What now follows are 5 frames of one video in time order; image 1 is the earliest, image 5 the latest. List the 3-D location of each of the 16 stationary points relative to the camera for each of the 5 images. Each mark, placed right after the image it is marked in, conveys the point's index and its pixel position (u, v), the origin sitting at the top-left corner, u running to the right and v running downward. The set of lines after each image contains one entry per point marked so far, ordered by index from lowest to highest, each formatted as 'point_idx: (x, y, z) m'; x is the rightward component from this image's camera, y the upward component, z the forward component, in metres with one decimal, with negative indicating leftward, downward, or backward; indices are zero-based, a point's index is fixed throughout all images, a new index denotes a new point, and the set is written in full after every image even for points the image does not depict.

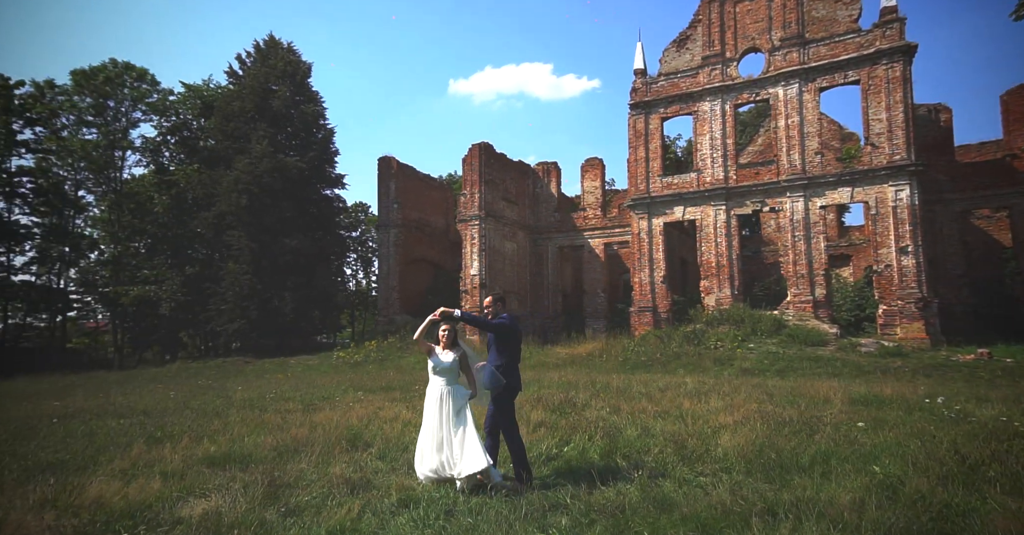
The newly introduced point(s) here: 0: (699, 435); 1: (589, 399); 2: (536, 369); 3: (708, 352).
0: (+2.5, -2.3, +9.0) m
1: (+1.3, -2.4, +12.0) m
2: (+0.5, -2.7, +16.7) m
3: (+6.0, -2.7, +20.5) m
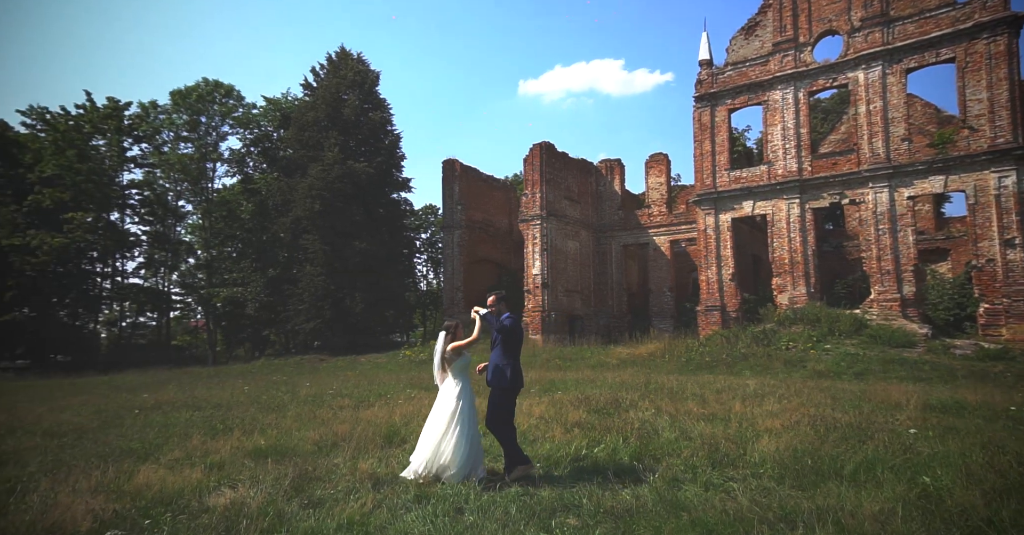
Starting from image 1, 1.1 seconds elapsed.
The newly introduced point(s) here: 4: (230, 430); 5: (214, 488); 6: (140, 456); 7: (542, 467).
0: (+3.0, -2.3, +8.8) m
1: (+2.1, -2.4, +11.8) m
2: (+2.0, -2.7, +16.7) m
3: (+8.0, -2.6, +19.6) m
4: (-4.1, -2.3, +9.5) m
5: (-3.0, -2.2, +6.6) m
6: (-4.6, -2.3, +8.1) m
7: (+0.4, -2.4, +7.7) m
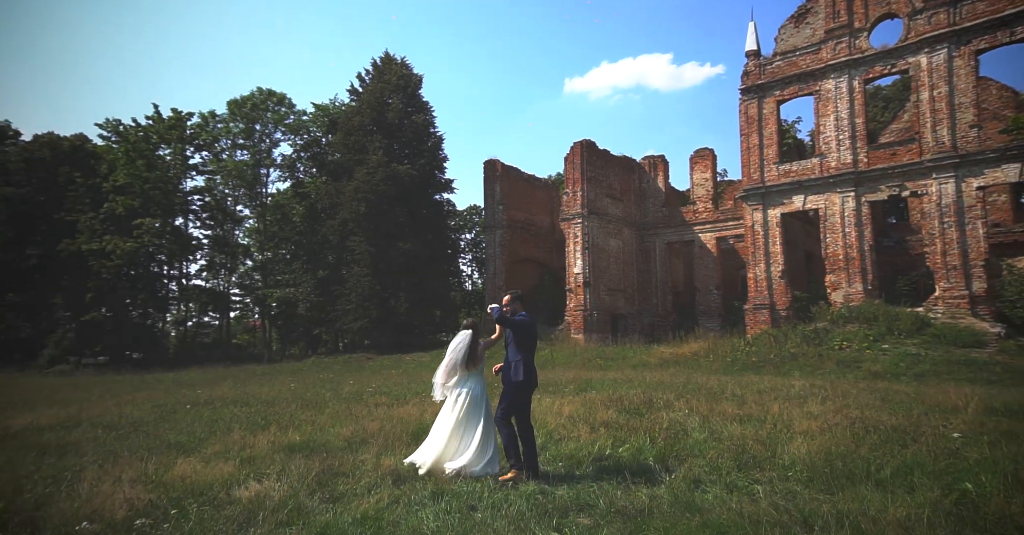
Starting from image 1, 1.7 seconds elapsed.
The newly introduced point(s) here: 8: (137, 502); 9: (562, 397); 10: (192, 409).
0: (+3.3, -2.3, +8.6) m
1: (+2.7, -2.4, +11.7) m
2: (+3.1, -2.7, +16.5) m
3: (+9.3, -2.5, +18.9) m
4: (-3.7, -2.4, +9.9) m
5: (-2.8, -2.2, +6.9) m
6: (-4.3, -2.3, +8.5) m
7: (+0.6, -2.3, +7.7) m
8: (-3.6, -2.2, +6.2) m
9: (+0.8, -2.3, +11.5) m
10: (-6.0, -2.6, +12.2) m
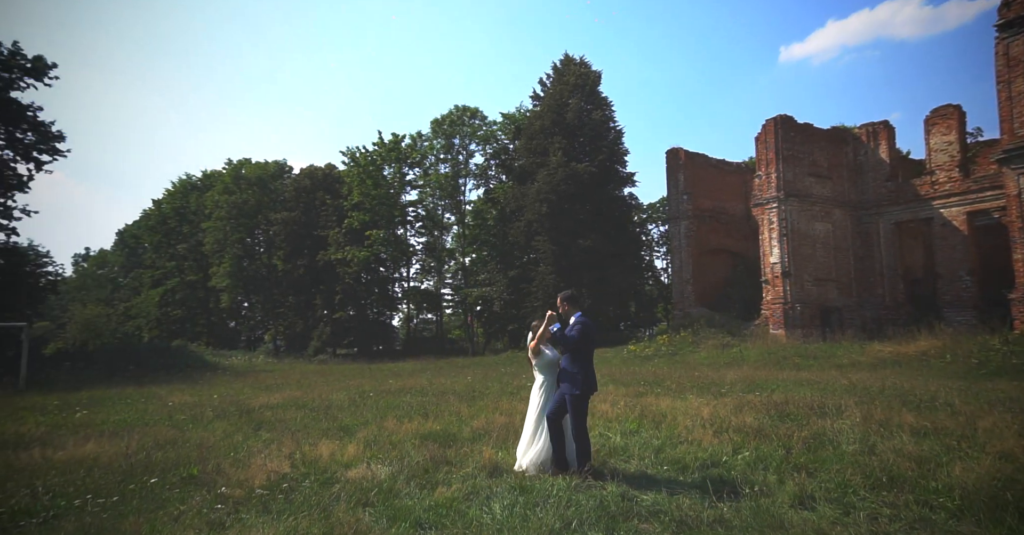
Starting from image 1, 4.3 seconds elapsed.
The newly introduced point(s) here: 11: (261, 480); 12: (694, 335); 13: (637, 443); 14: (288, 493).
0: (+4.5, -2.1, +7.2) m
1: (+5.1, -2.2, +10.3) m
2: (+7.2, -2.4, +14.7) m
3: (+13.8, -1.9, +14.7) m
4: (-1.5, -2.4, +10.9) m
5: (-1.8, -2.3, +7.8) m
6: (-2.6, -2.4, +9.9) m
7: (+1.7, -2.3, +7.4) m
8: (-2.7, -2.3, +7.4) m
9: (+3.3, -2.2, +10.8) m
10: (-2.9, -2.7, +14.0) m
11: (-2.7, -2.3, +7.2) m
12: (+5.5, -2.1, +19.9) m
13: (+1.6, -2.3, +8.5) m
14: (-2.3, -2.3, +6.7) m
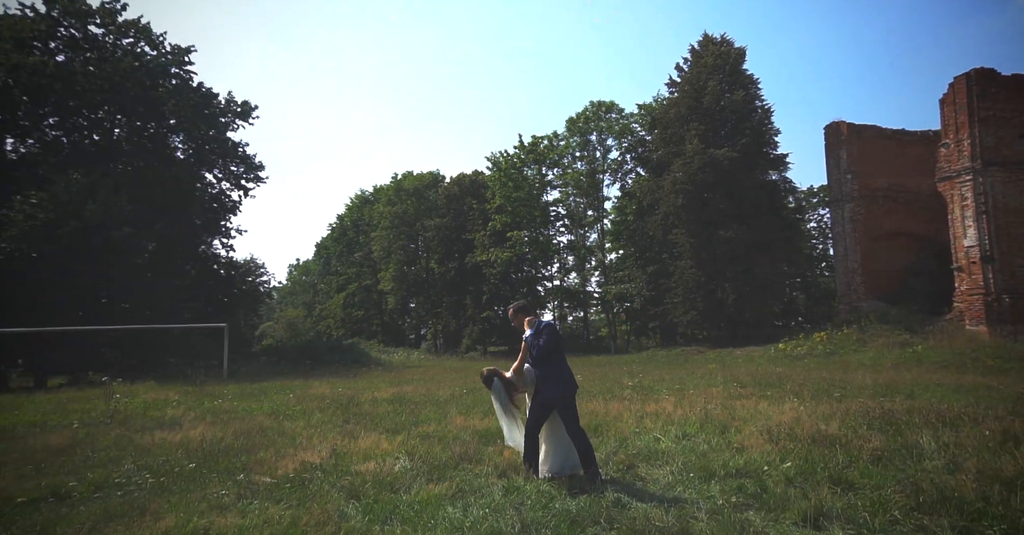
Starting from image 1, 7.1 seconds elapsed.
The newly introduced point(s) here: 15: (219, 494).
0: (+4.3, -1.9, +5.5) m
1: (+5.9, -1.9, +8.3) m
2: (+9.2, -2.0, +11.8) m
3: (+15.5, -1.3, +9.7) m
4: (-0.2, -2.4, +10.9) m
5: (-1.4, -2.3, +8.1) m
6: (-1.5, -2.5, +10.3) m
7: (+1.8, -2.2, +6.6) m
8: (-2.5, -2.3, +8.0) m
9: (+4.3, -2.0, +9.4) m
10: (-0.5, -2.7, +14.3) m
11: (-2.6, -2.4, +7.8) m
12: (+9.3, -1.8, +17.3) m
13: (+2.0, -2.1, +7.7) m
14: (-2.3, -2.3, +7.2) m
15: (-2.9, -2.3, +6.8) m
